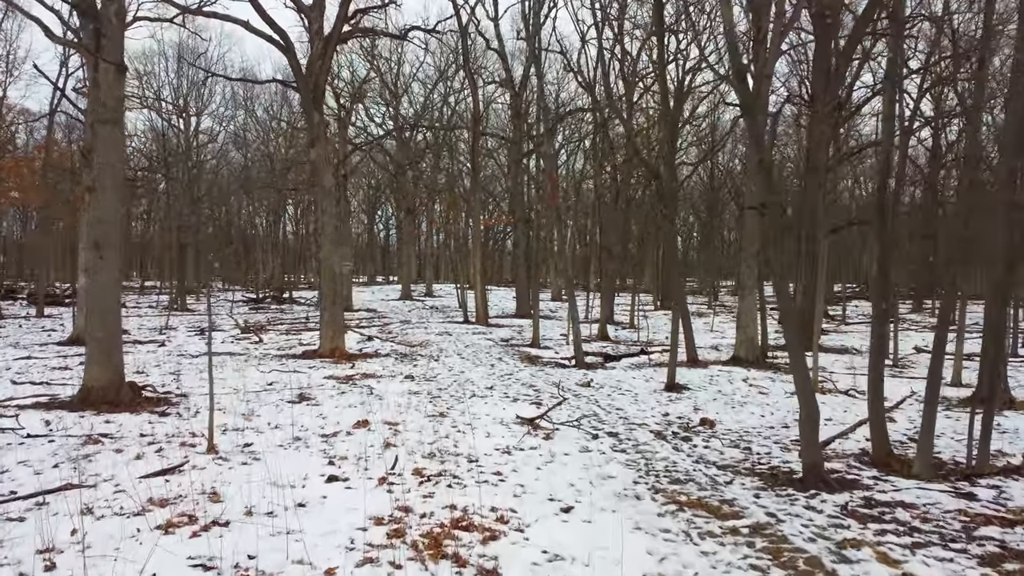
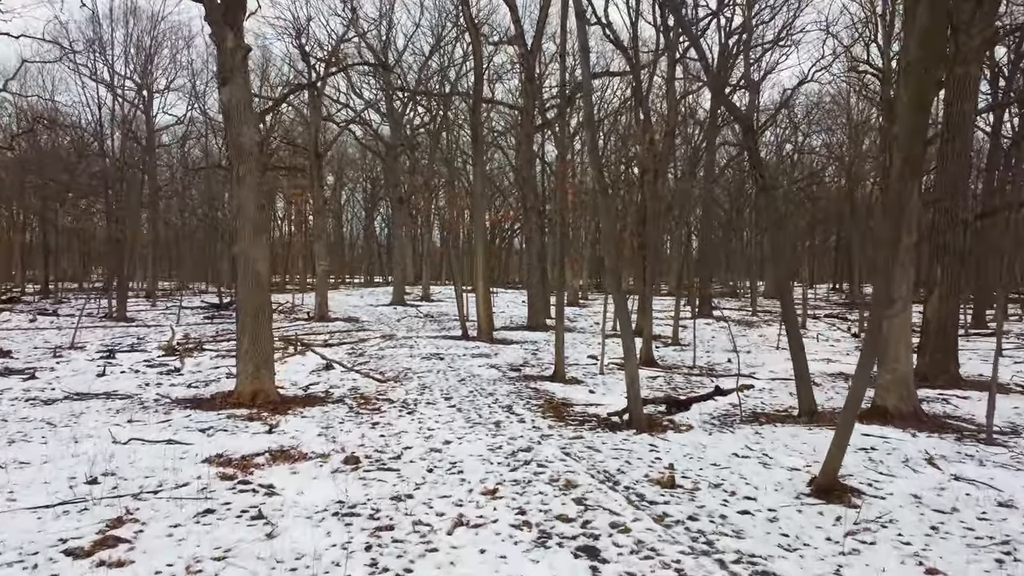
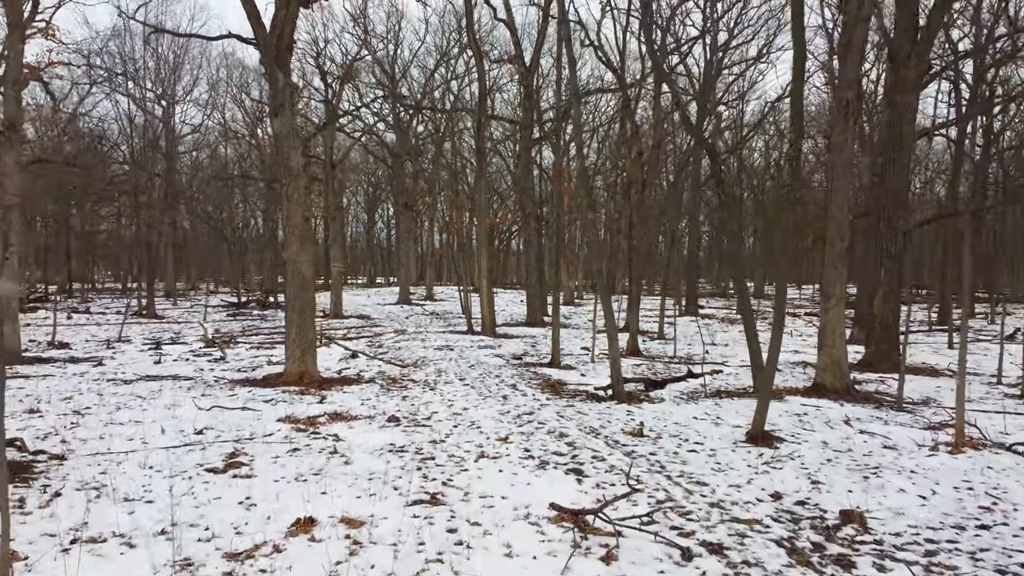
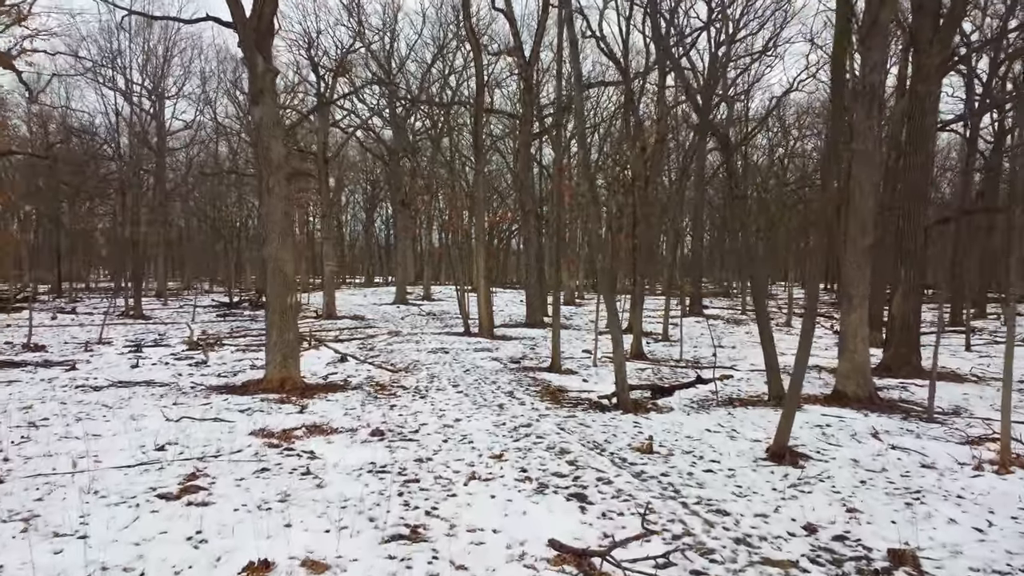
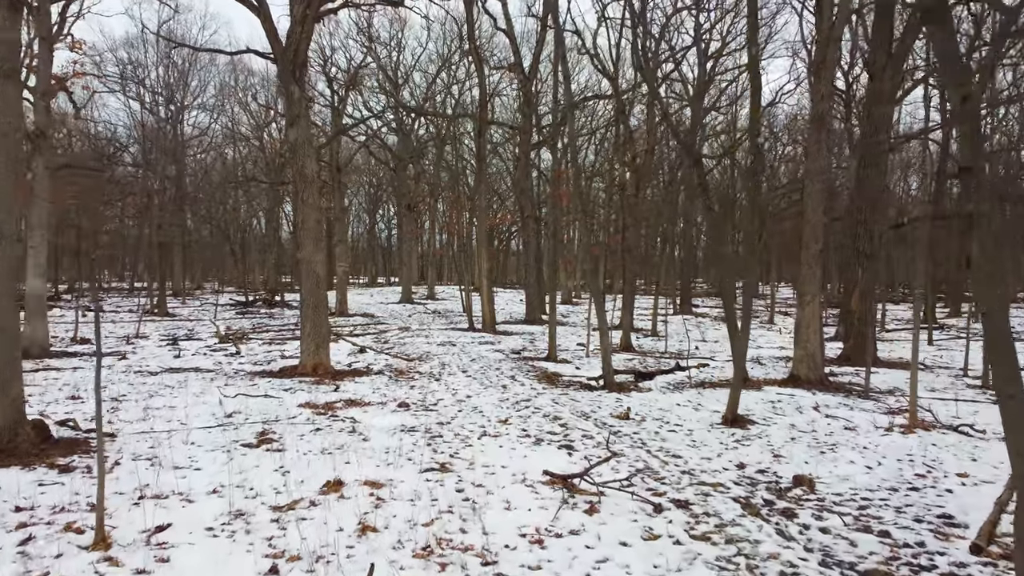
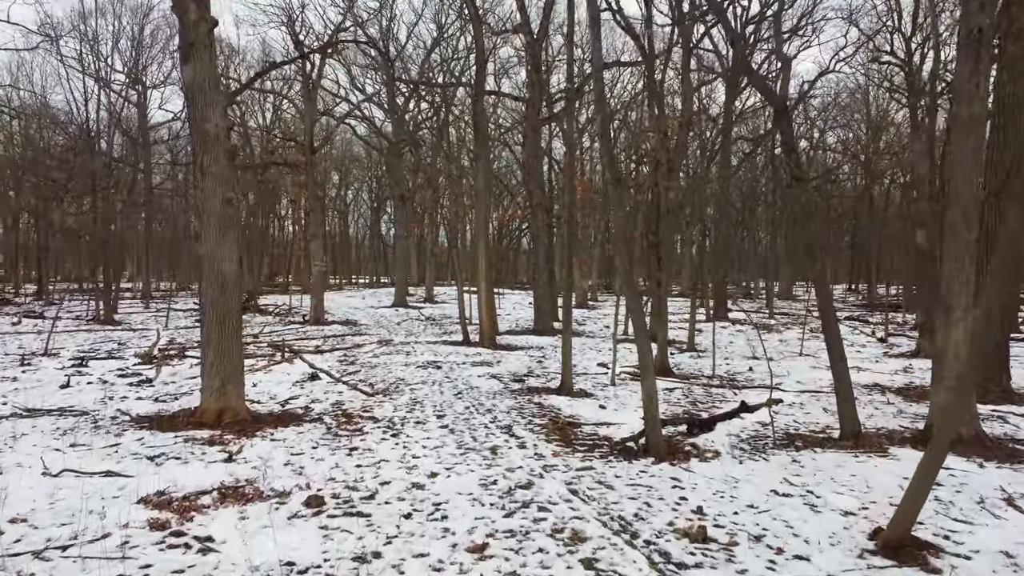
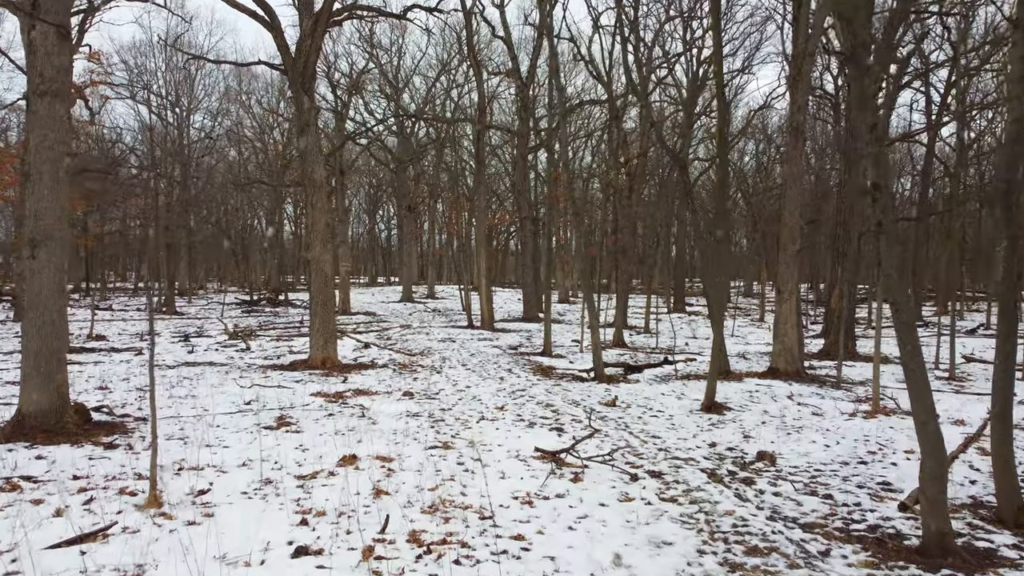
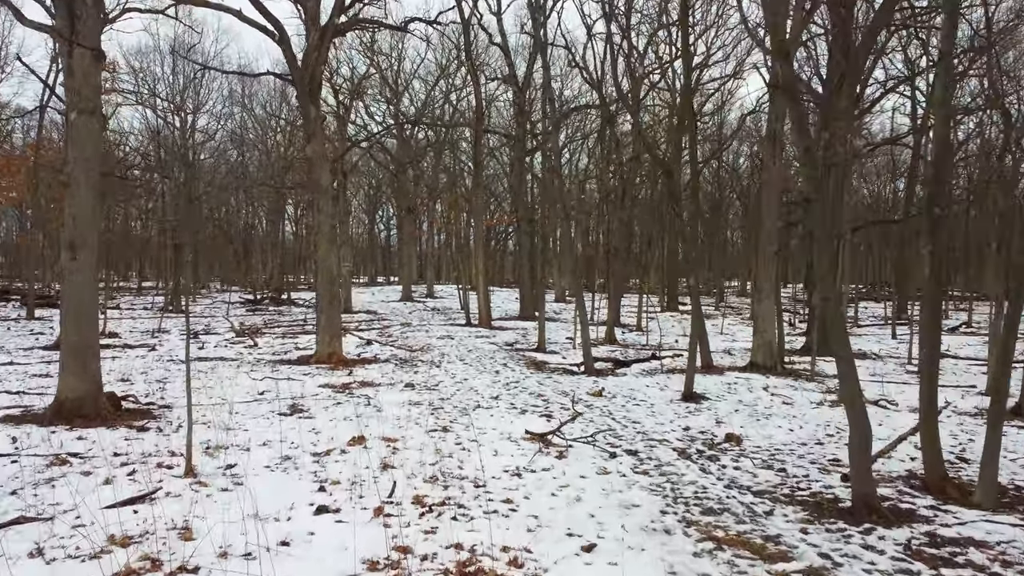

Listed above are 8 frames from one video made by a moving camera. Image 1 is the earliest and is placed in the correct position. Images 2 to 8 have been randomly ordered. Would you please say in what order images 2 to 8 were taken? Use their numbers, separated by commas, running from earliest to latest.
8, 7, 5, 3, 4, 2, 6
